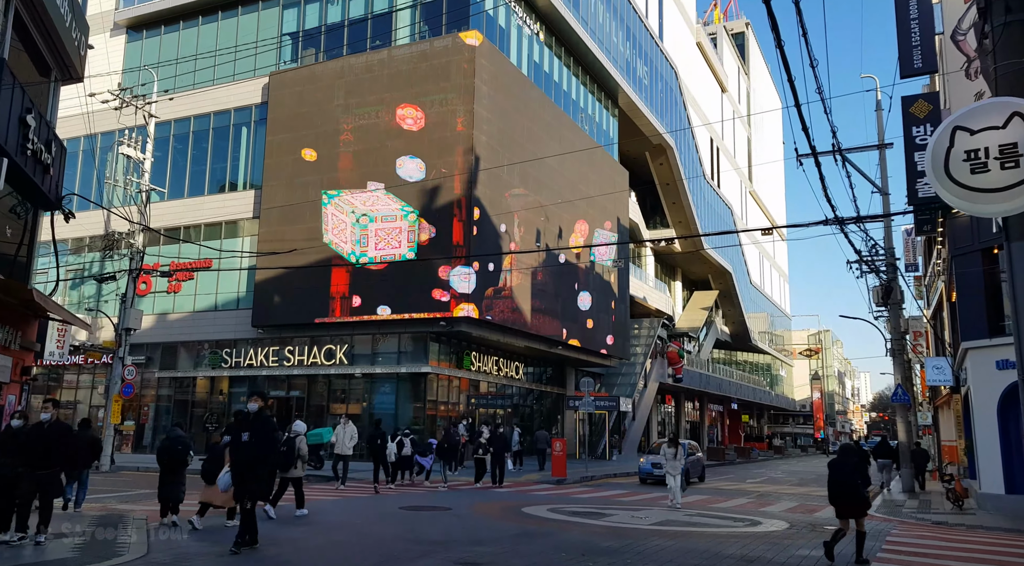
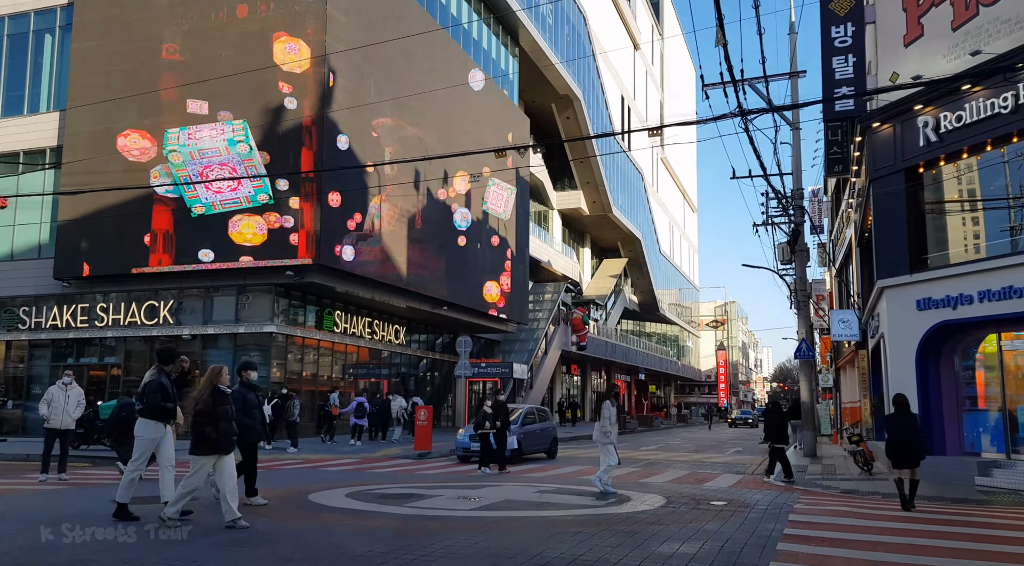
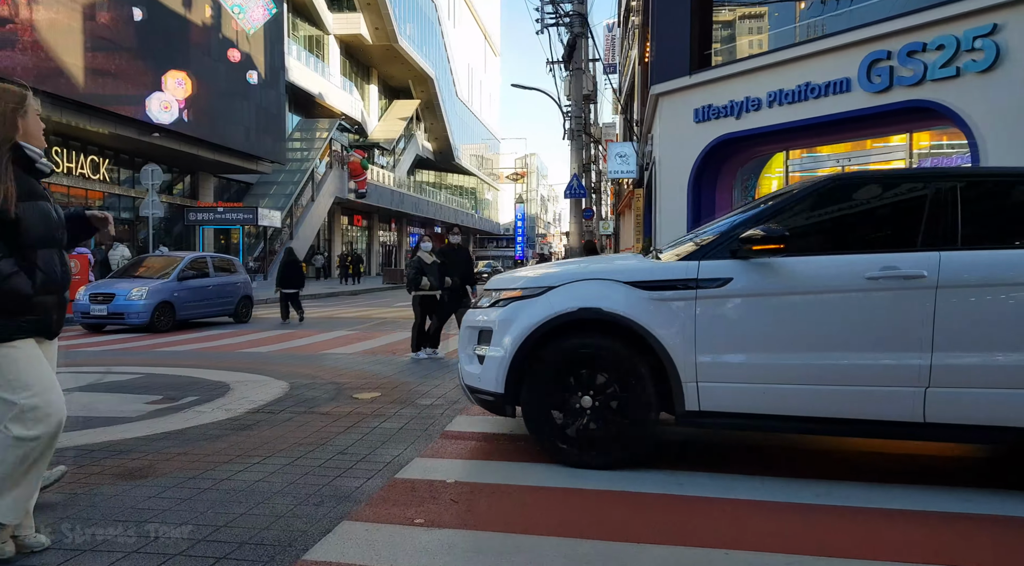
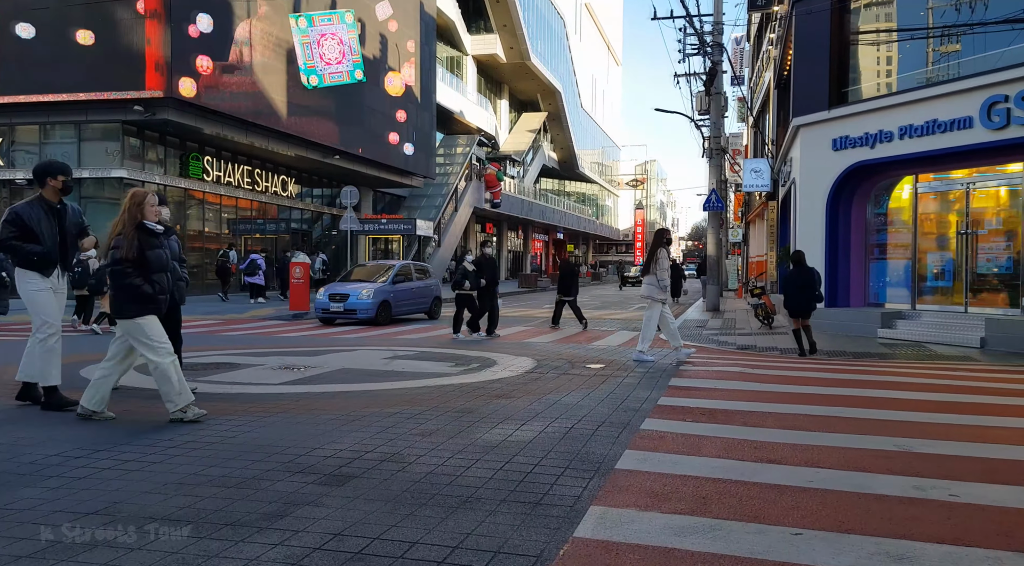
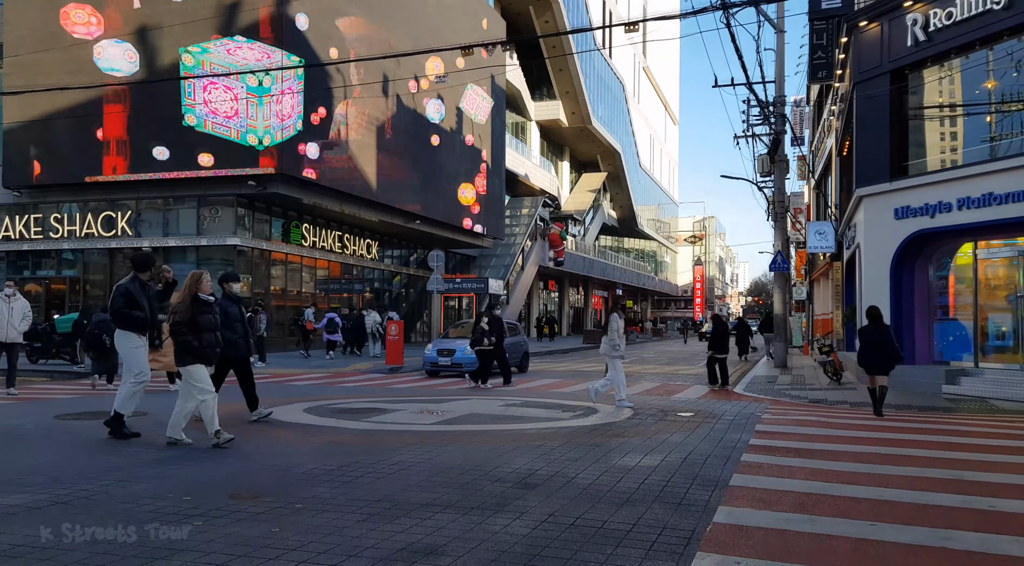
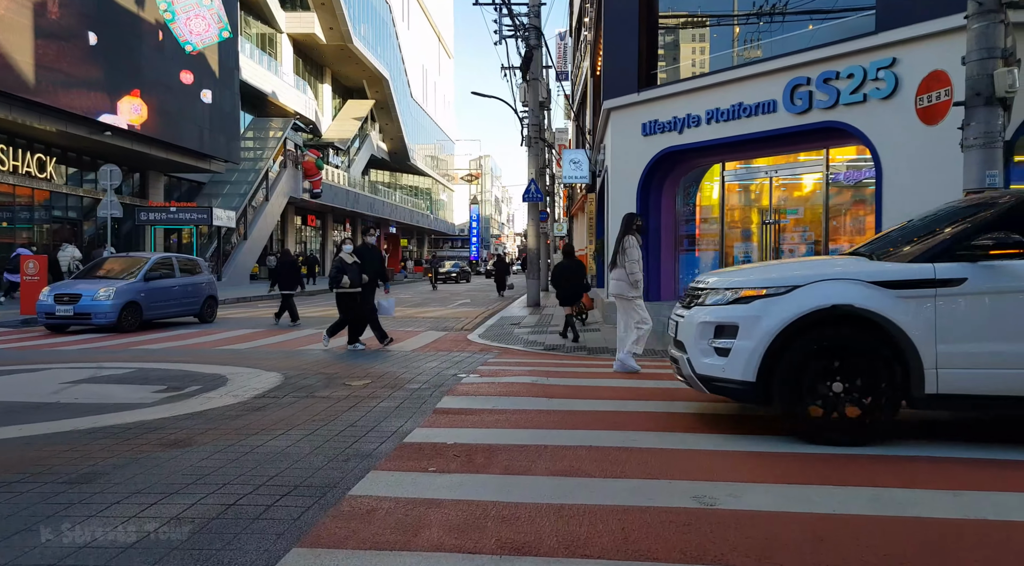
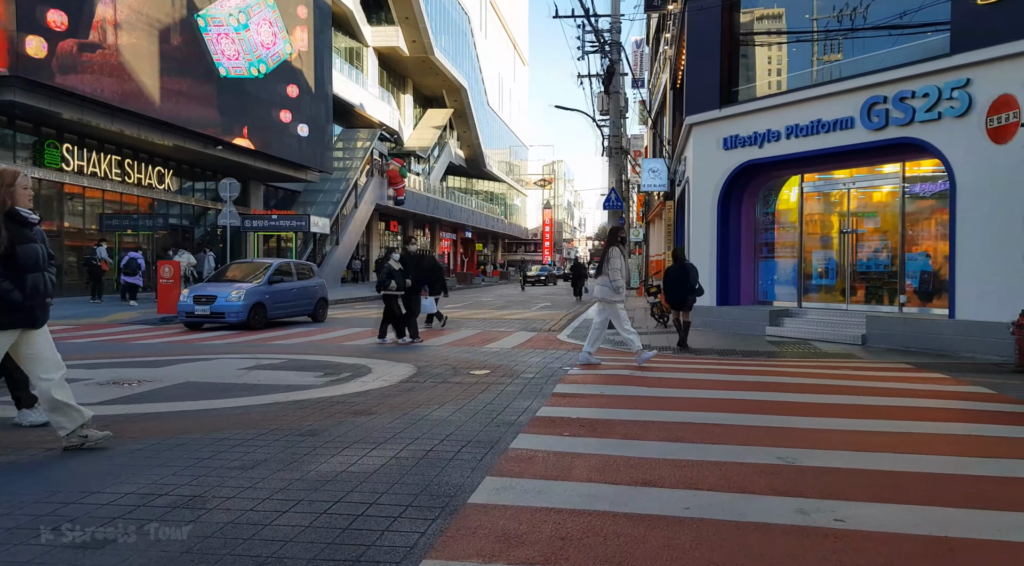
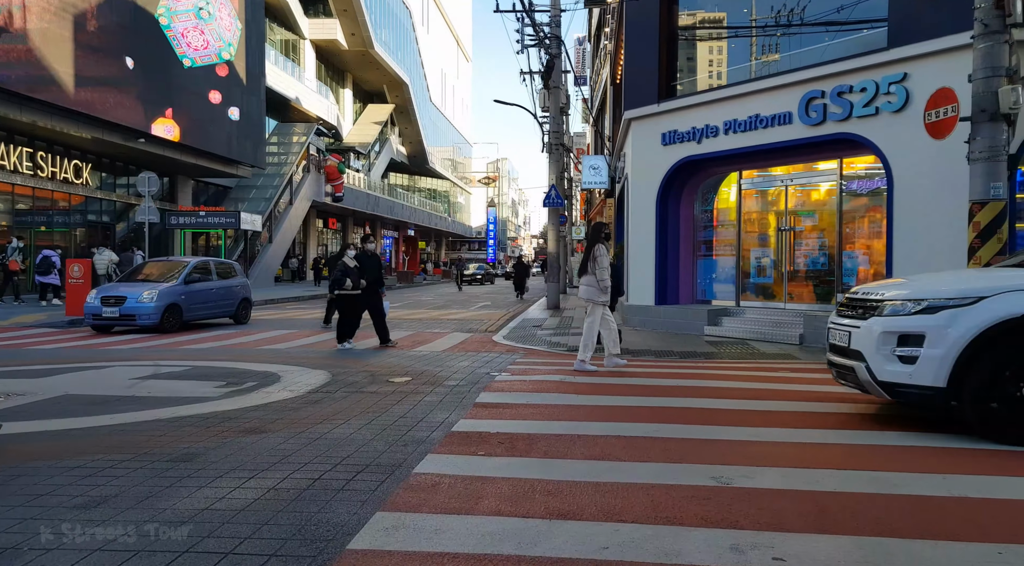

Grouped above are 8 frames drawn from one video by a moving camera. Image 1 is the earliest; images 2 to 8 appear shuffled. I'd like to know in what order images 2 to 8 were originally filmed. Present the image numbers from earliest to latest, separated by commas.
2, 5, 4, 7, 8, 6, 3
